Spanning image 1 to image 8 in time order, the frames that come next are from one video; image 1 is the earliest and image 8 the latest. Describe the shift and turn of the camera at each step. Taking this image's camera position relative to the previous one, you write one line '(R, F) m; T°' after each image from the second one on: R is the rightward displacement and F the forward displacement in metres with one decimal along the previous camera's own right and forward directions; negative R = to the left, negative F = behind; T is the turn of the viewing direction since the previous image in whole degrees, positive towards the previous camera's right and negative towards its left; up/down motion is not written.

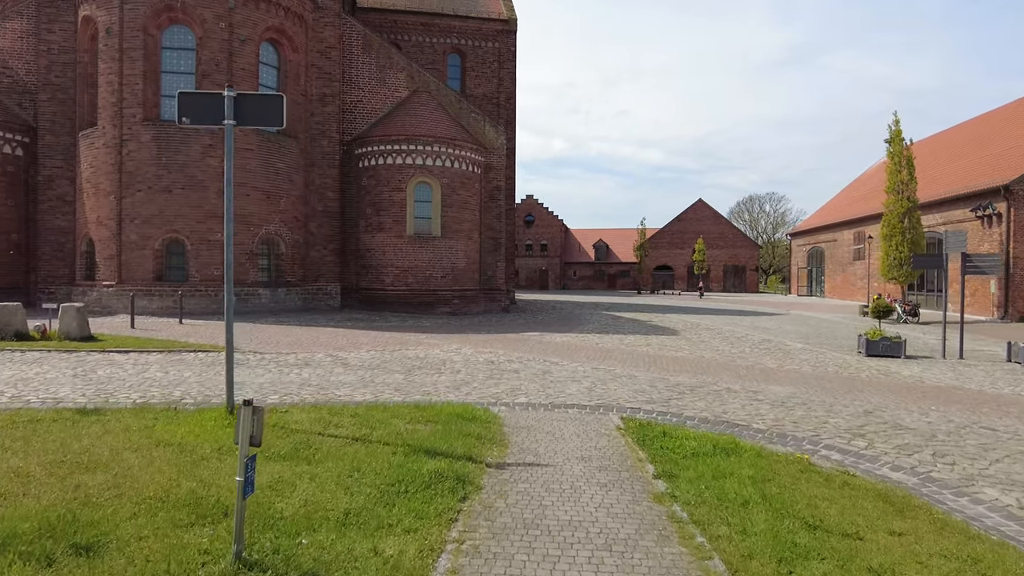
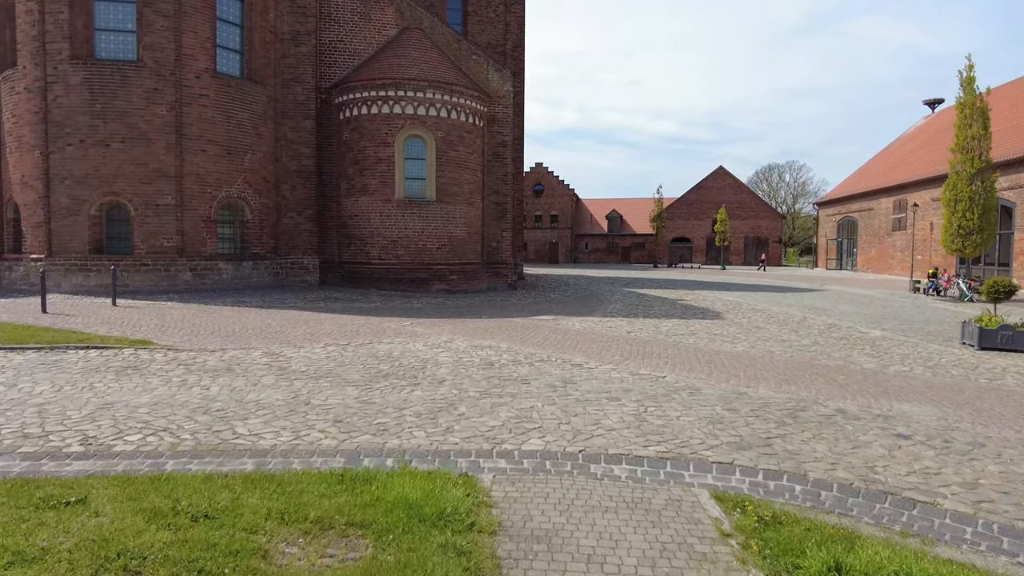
(0.0, +3.4) m; -1°
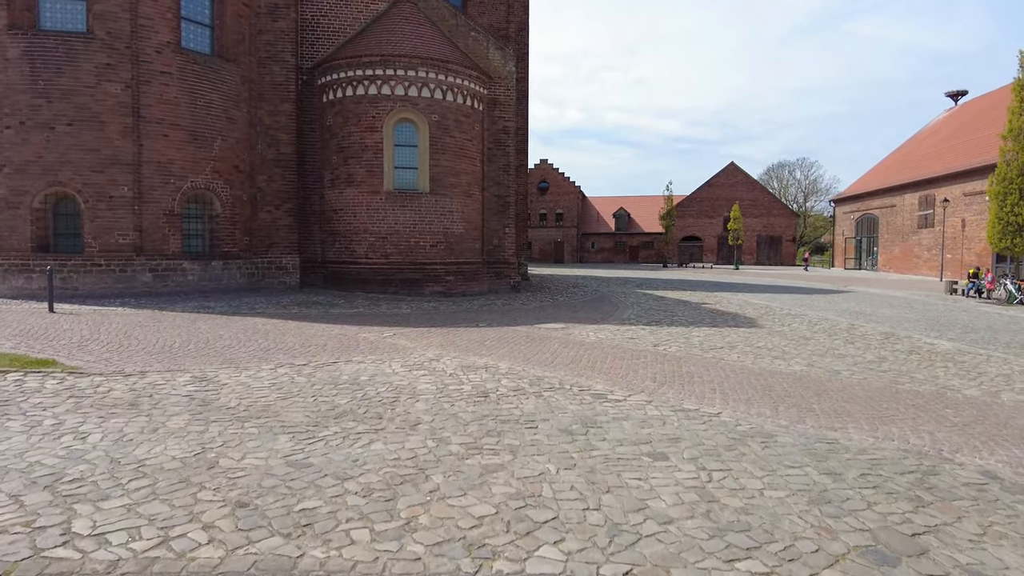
(0.0, +2.1) m; 0°
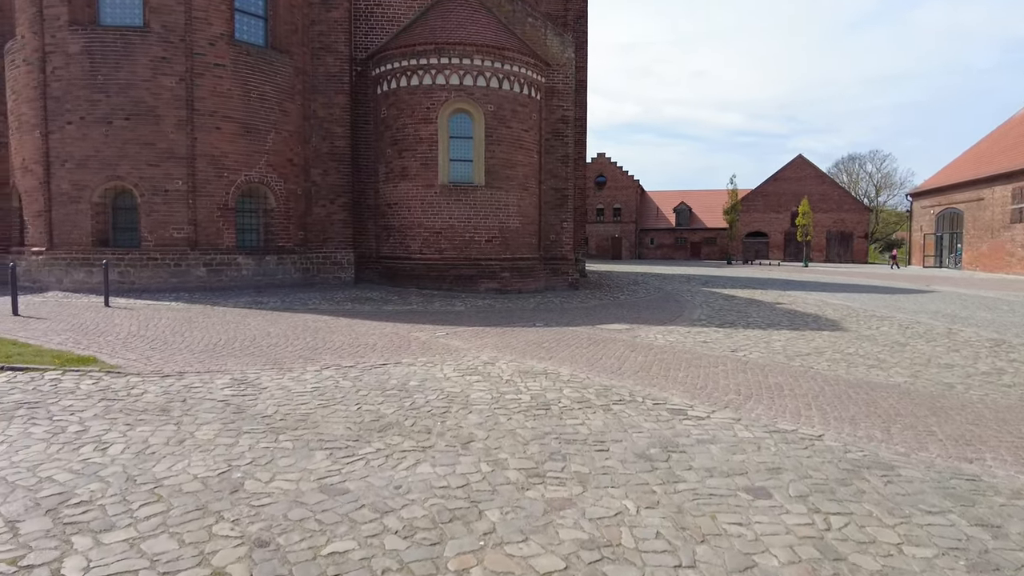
(-0.1, +0.8) m; -5°
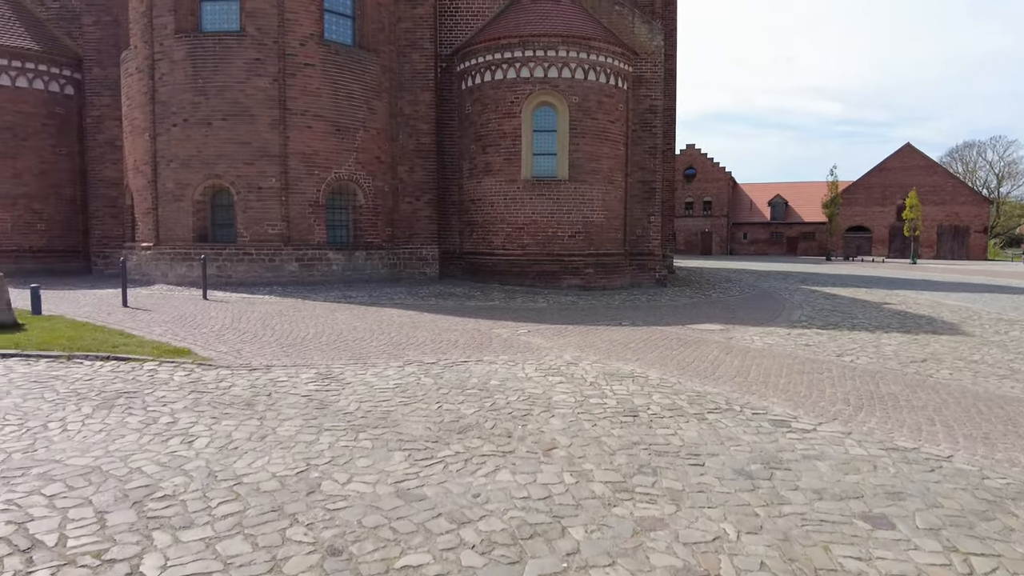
(0.0, +0.3) m; -7°
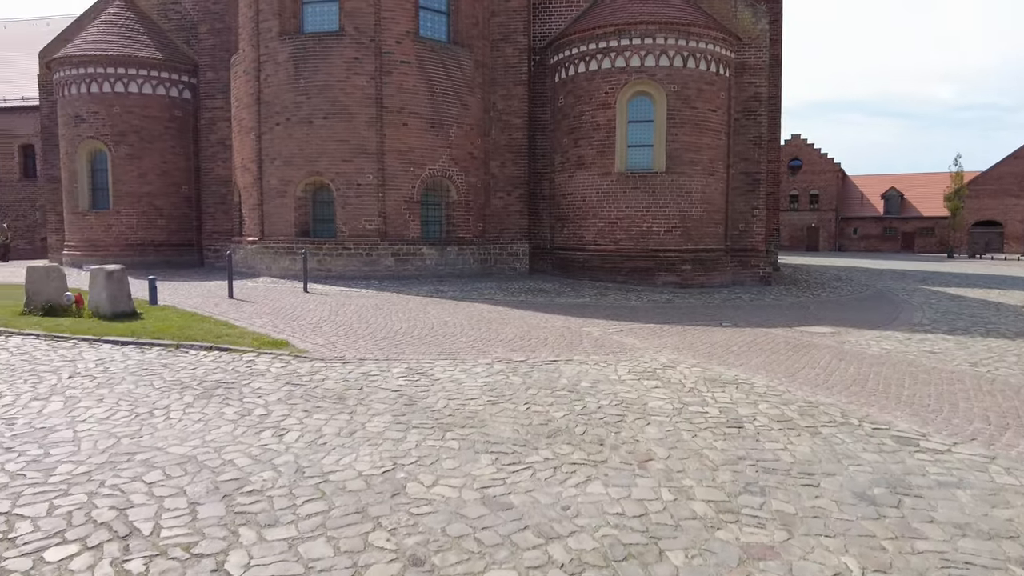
(0.0, +0.2) m; -8°
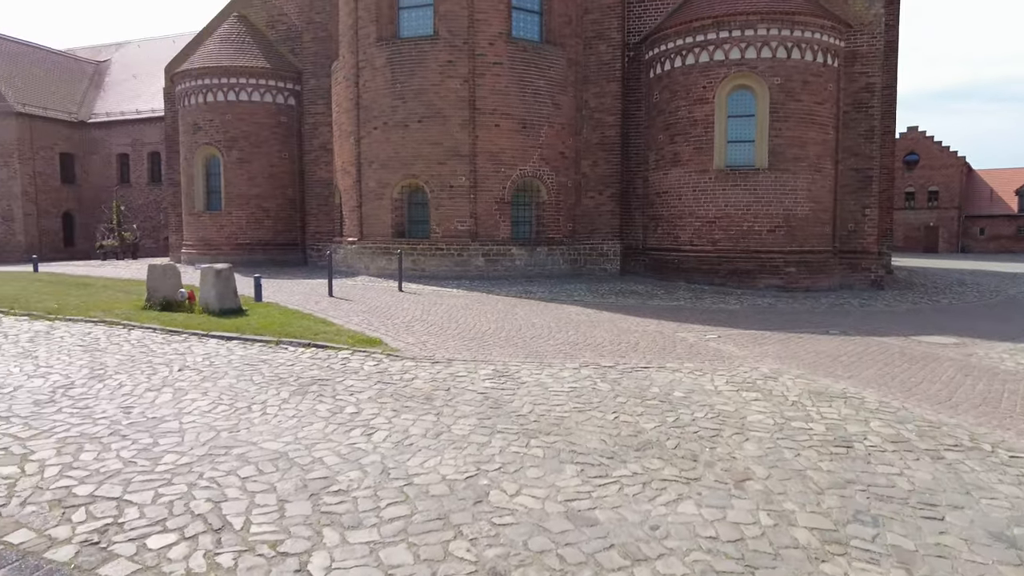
(0.0, +0.1) m; -8°
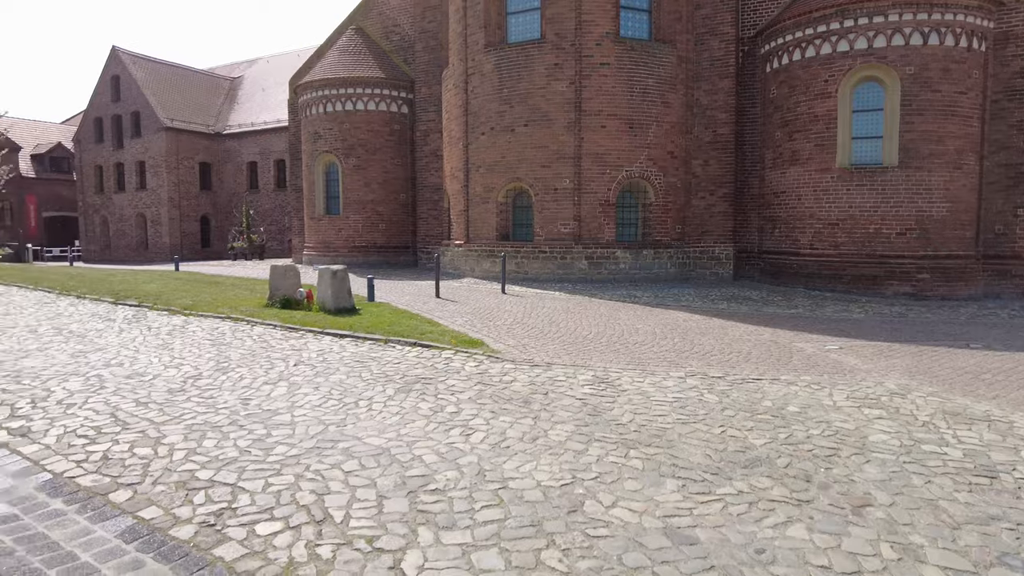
(0.0, +0.1) m; -9°
